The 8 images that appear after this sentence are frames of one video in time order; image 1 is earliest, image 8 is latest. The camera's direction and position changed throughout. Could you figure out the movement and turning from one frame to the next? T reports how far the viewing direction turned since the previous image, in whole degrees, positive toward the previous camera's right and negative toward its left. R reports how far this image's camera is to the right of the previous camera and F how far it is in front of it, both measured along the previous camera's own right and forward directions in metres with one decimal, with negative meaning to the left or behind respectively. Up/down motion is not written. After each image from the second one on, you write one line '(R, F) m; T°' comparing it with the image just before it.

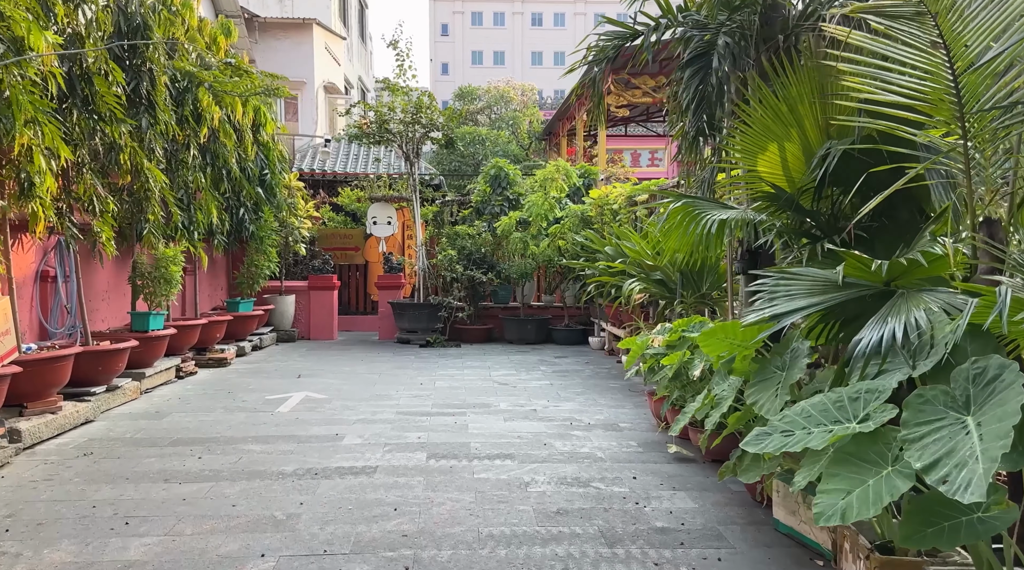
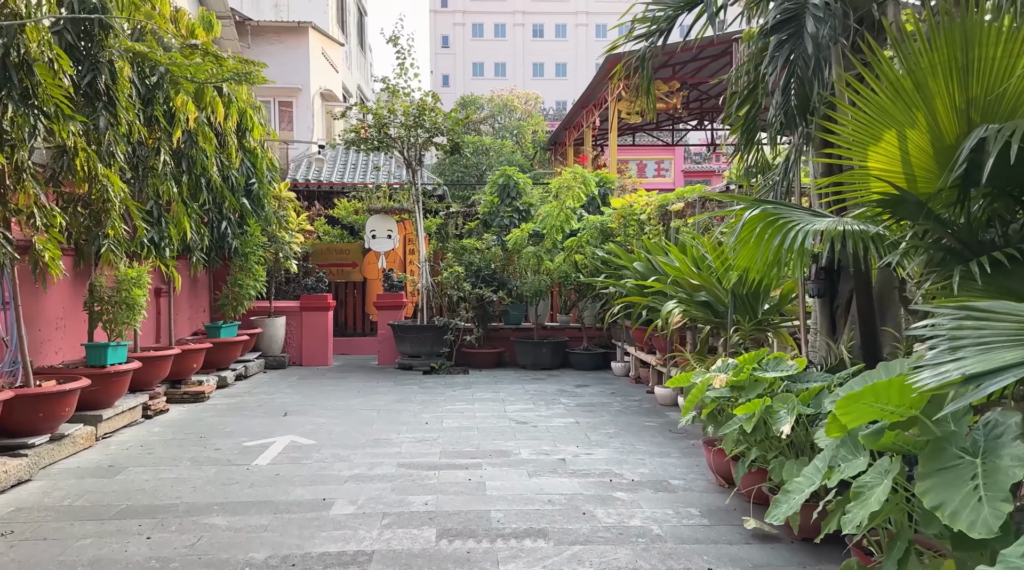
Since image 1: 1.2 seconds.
(-0.1, +0.9) m; 0°
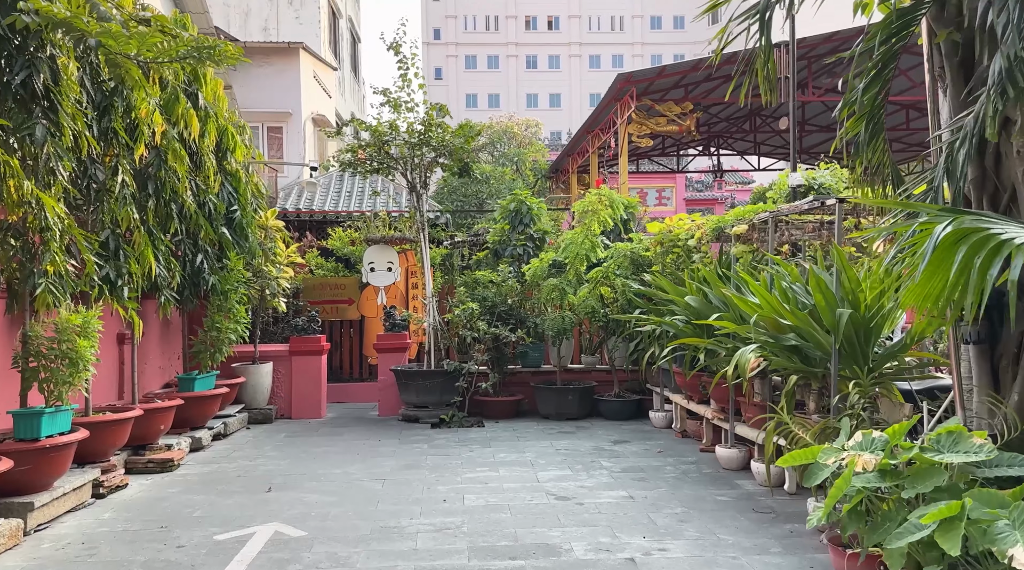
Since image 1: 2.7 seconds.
(-0.2, +1.1) m; 0°
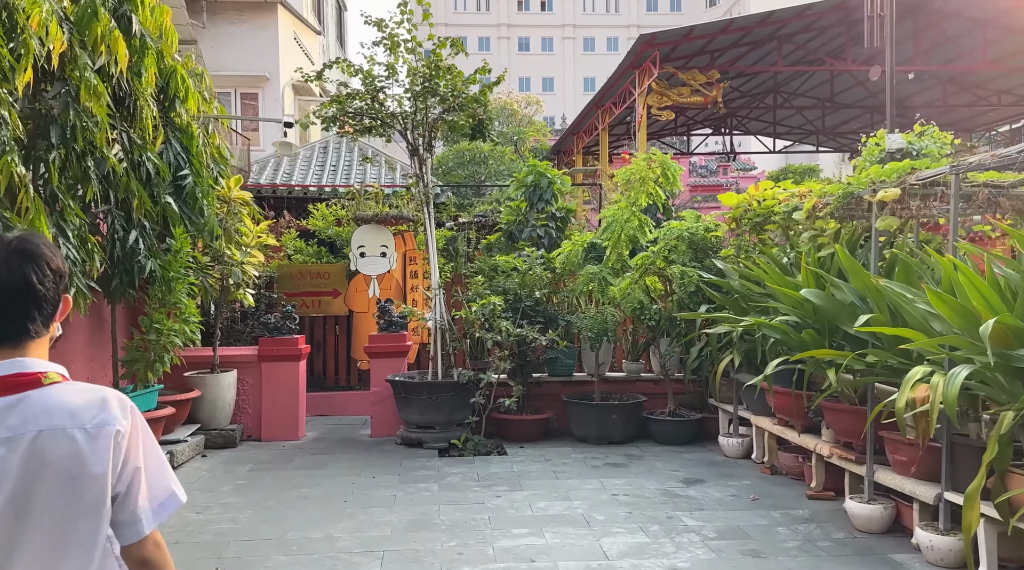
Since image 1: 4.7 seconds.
(-0.3, +1.6) m; +1°
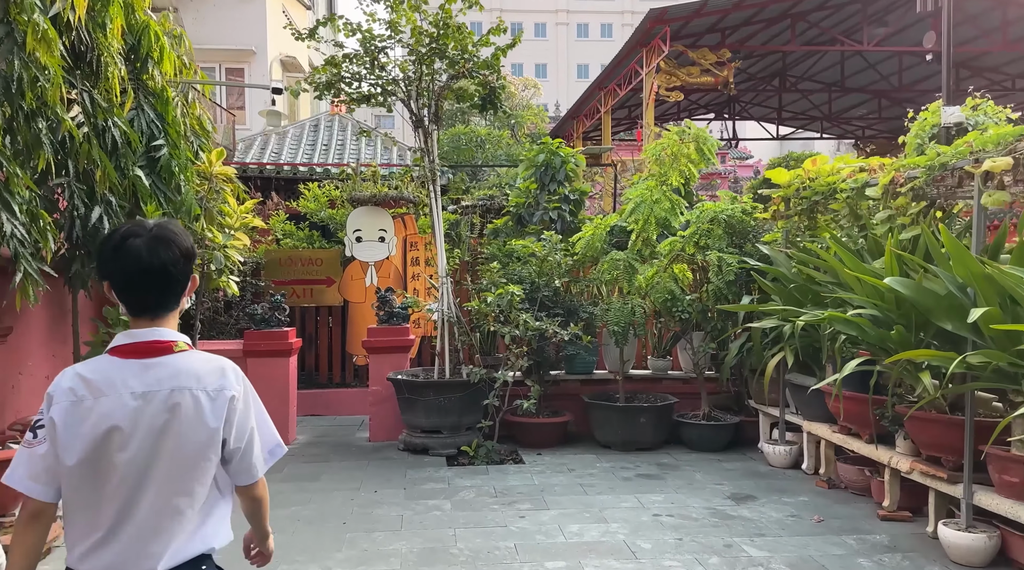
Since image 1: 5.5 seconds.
(-0.2, +0.6) m; +1°
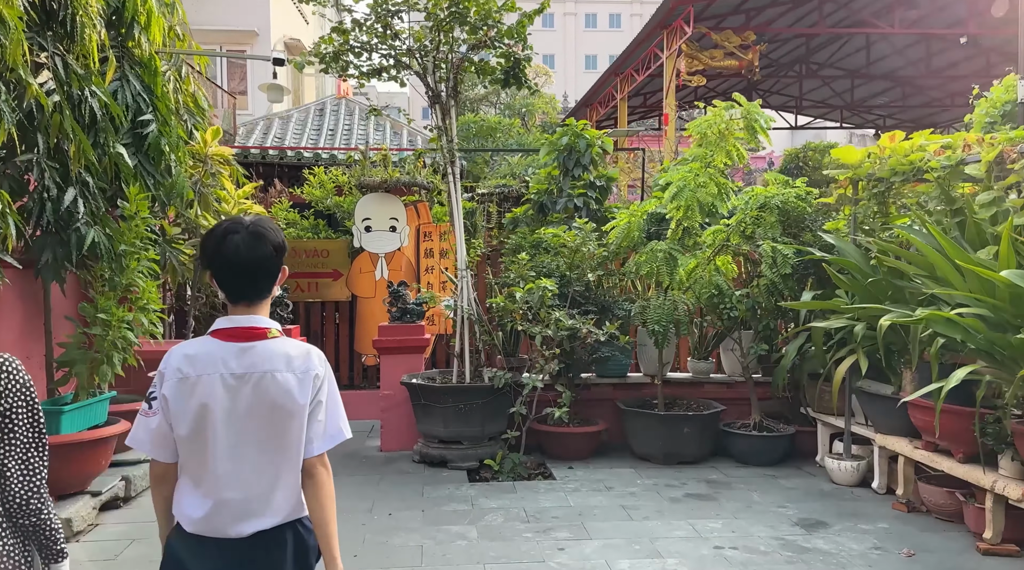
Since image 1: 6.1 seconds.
(-0.1, +0.6) m; 0°
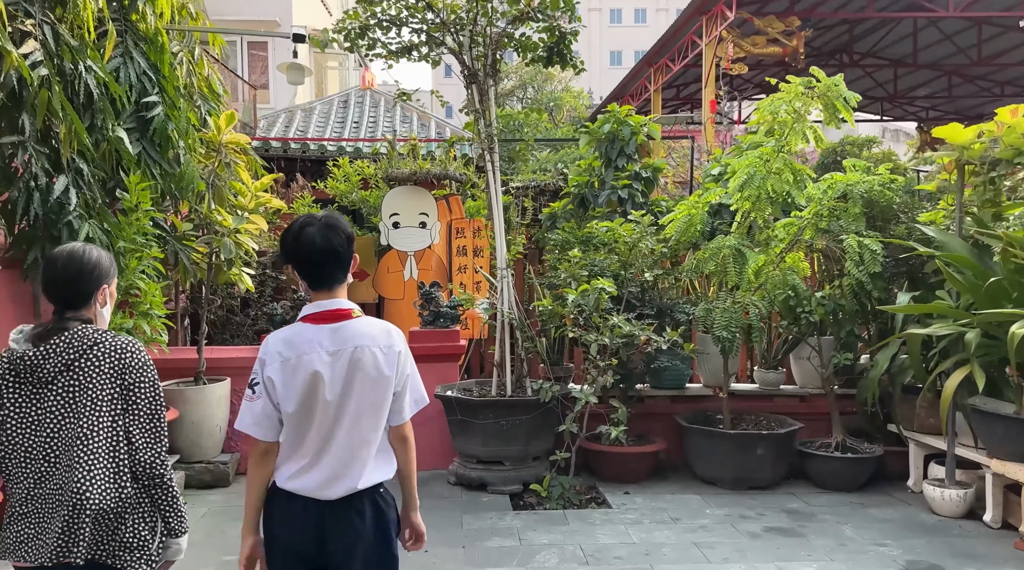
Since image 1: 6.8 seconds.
(-0.1, +0.5) m; -2°
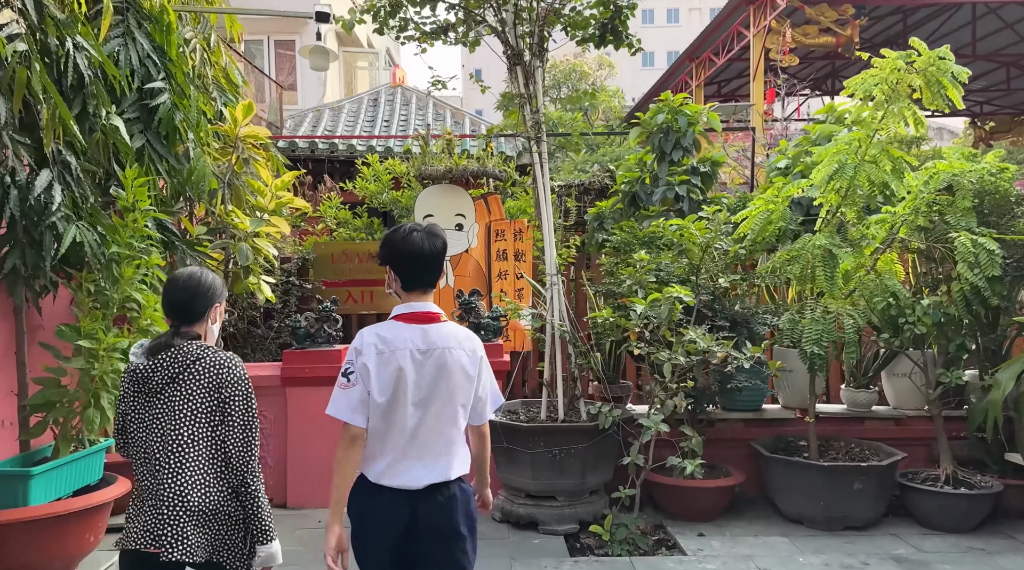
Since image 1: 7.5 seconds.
(-0.1, +0.5) m; -2°
